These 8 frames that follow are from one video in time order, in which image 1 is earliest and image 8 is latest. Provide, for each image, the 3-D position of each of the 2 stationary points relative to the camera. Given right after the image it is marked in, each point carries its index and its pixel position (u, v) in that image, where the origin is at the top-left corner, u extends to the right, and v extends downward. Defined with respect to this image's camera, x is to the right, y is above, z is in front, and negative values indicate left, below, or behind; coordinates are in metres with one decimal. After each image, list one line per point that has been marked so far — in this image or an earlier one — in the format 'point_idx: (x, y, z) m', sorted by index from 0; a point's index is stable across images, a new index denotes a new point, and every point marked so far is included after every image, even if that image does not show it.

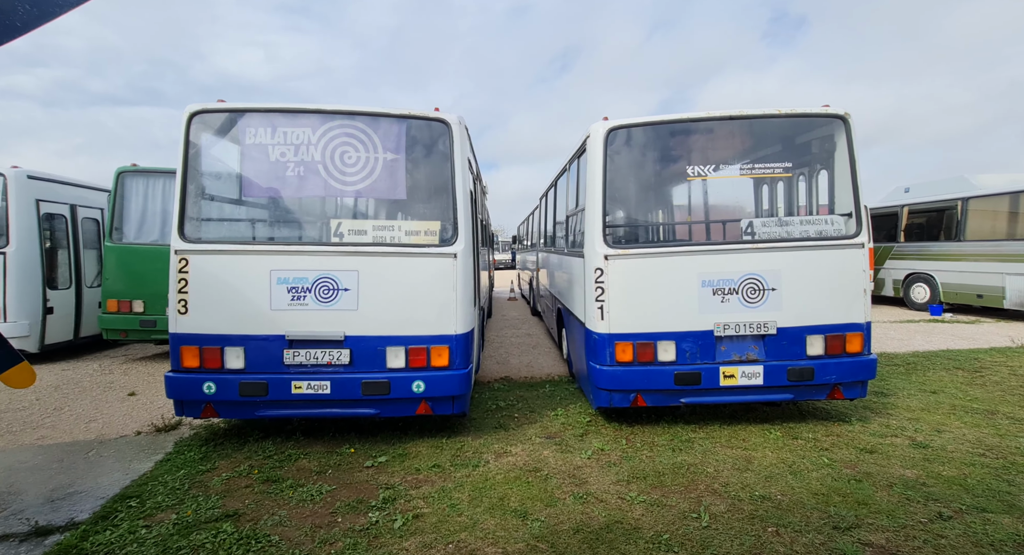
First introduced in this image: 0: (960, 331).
0: (+9.1, -1.1, +9.2) m
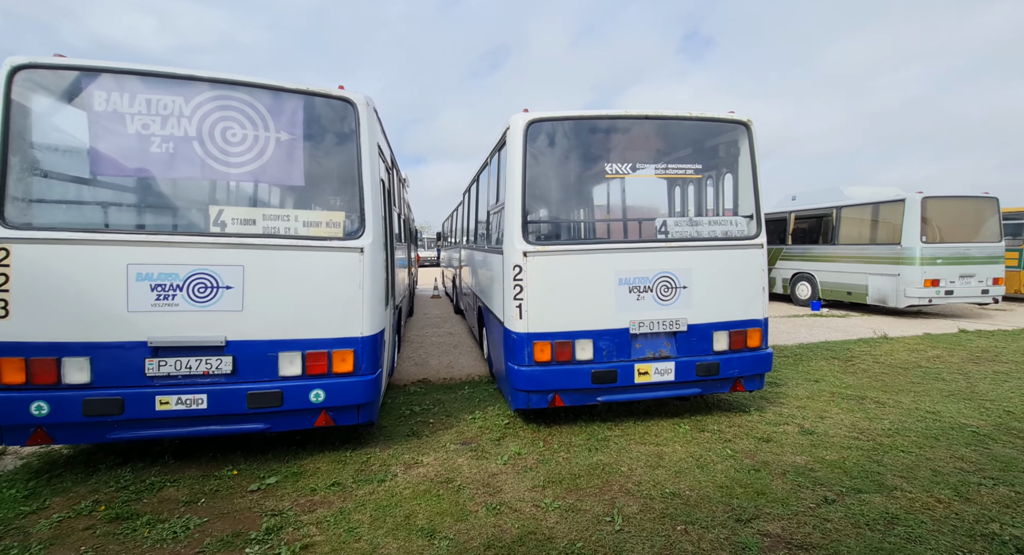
0: (+7.4, -1.1, +10.4) m
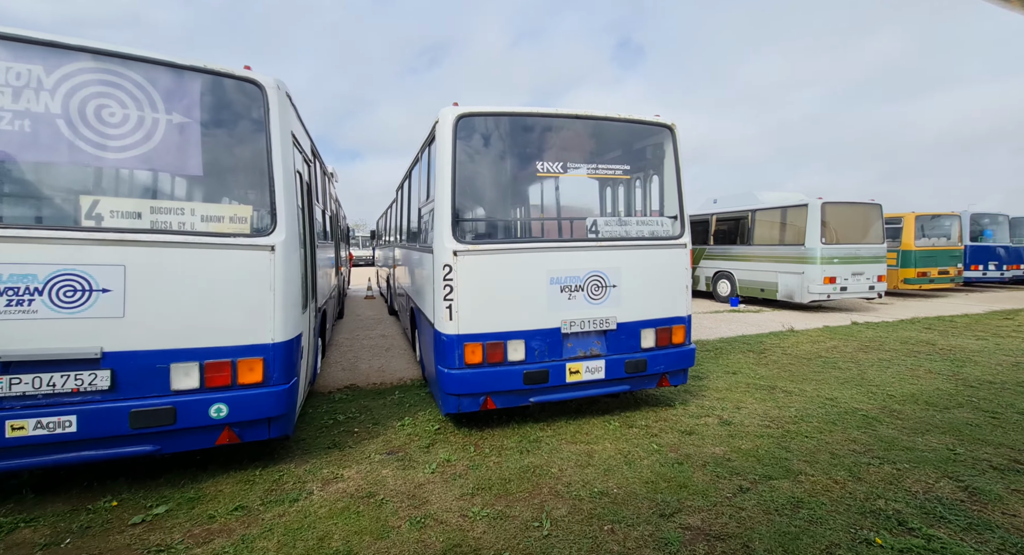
0: (+5.9, -1.0, +11.2) m
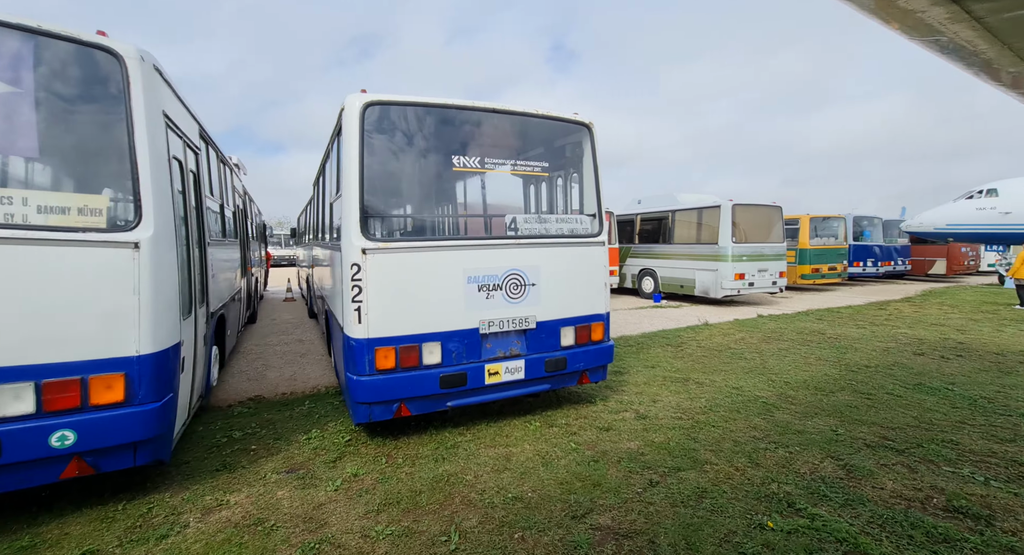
0: (+4.1, -1.0, +11.8) m
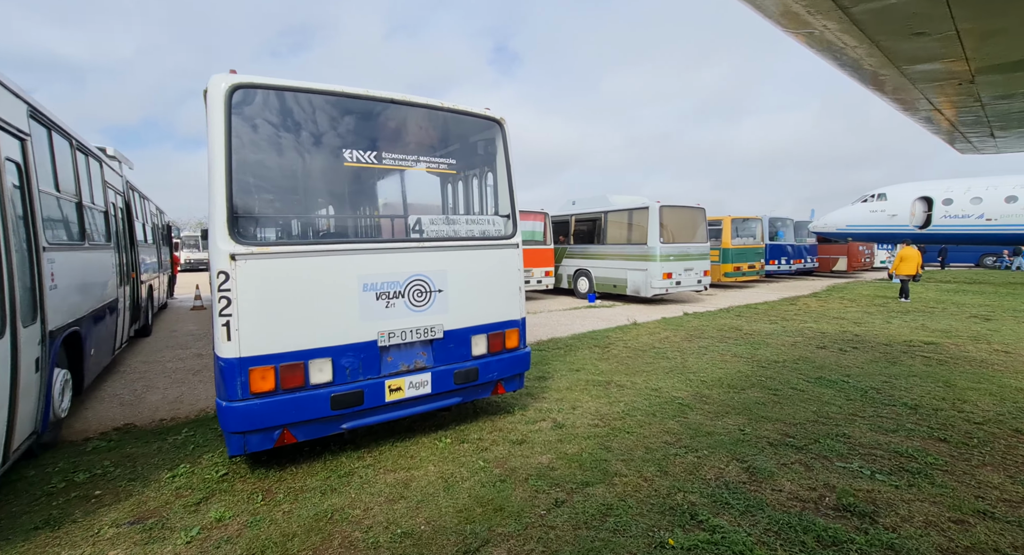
0: (+2.3, -1.0, +12.0) m
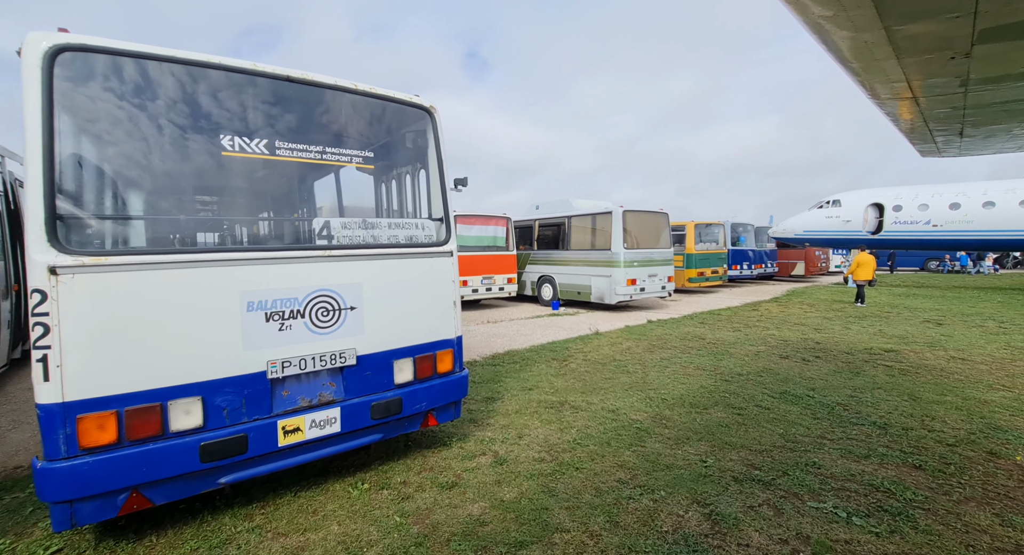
0: (+1.3, -1.2, +11.6) m
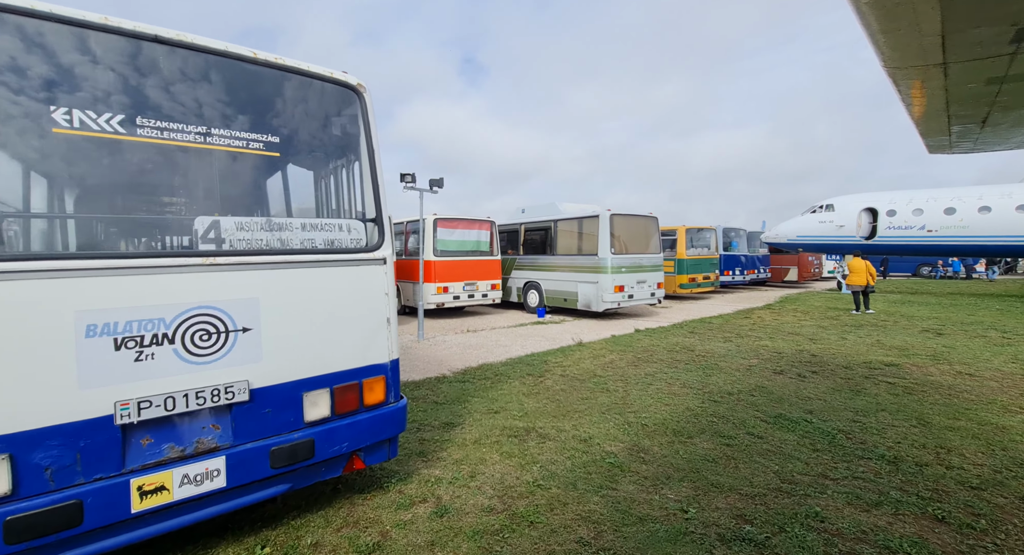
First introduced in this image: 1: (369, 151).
0: (+0.8, -1.3, +11.0) m
1: (-1.0, +0.8, +3.0) m
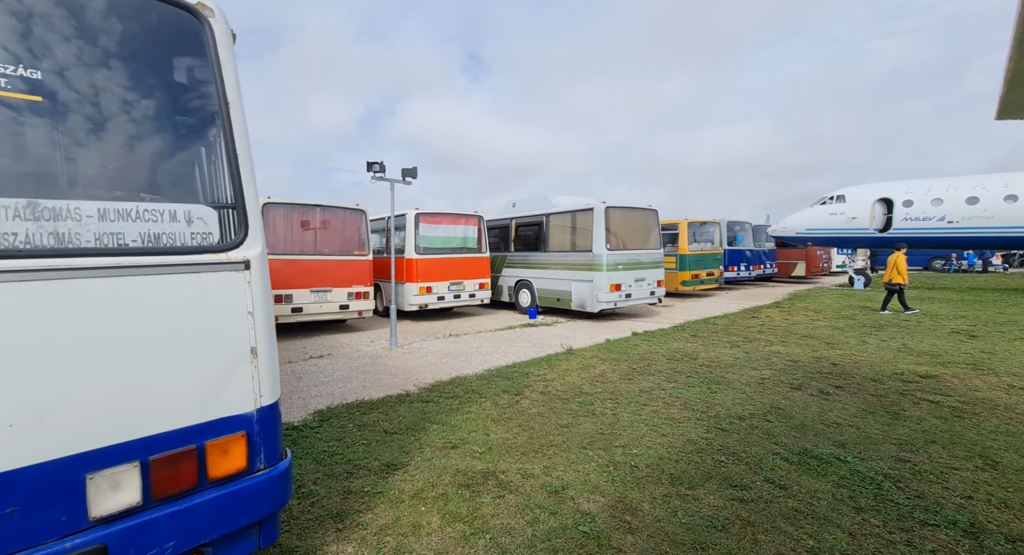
0: (+0.5, -1.3, +10.1) m
1: (-1.3, +0.7, +2.1) m
